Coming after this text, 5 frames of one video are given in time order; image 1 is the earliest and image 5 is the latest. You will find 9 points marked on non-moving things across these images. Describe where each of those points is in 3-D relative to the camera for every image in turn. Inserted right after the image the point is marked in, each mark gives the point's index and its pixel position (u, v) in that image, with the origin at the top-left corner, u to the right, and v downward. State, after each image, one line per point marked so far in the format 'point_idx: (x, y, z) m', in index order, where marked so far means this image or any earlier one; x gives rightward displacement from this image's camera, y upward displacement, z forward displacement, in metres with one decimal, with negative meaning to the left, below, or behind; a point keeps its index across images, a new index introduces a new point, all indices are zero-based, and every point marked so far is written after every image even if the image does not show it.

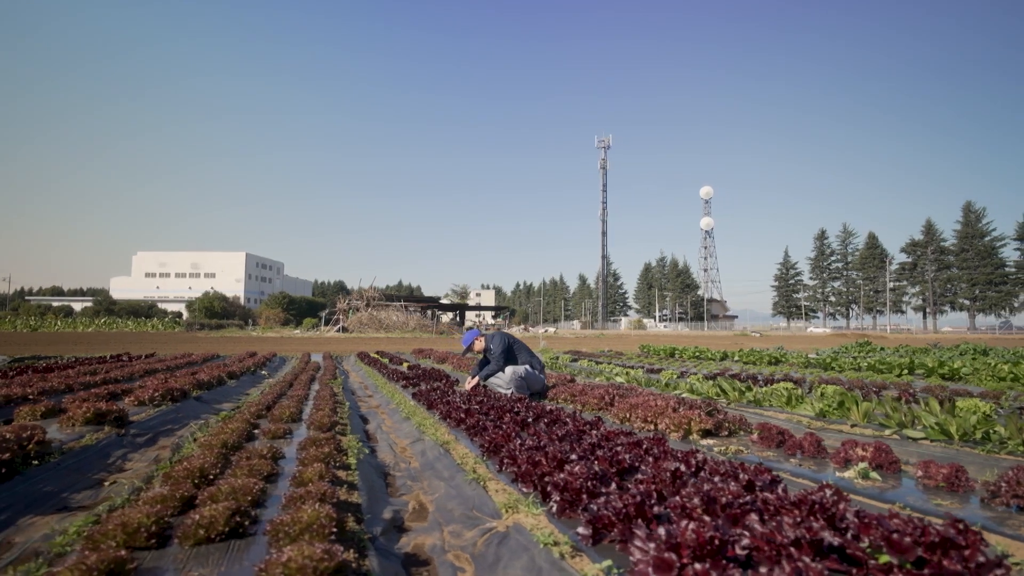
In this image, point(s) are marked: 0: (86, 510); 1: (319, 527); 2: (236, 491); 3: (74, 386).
0: (-3.4, -1.8, +4.6) m
1: (-1.0, -1.3, +3.1) m
2: (-1.8, -1.3, +3.8) m
3: (-9.2, -2.1, +12.2) m
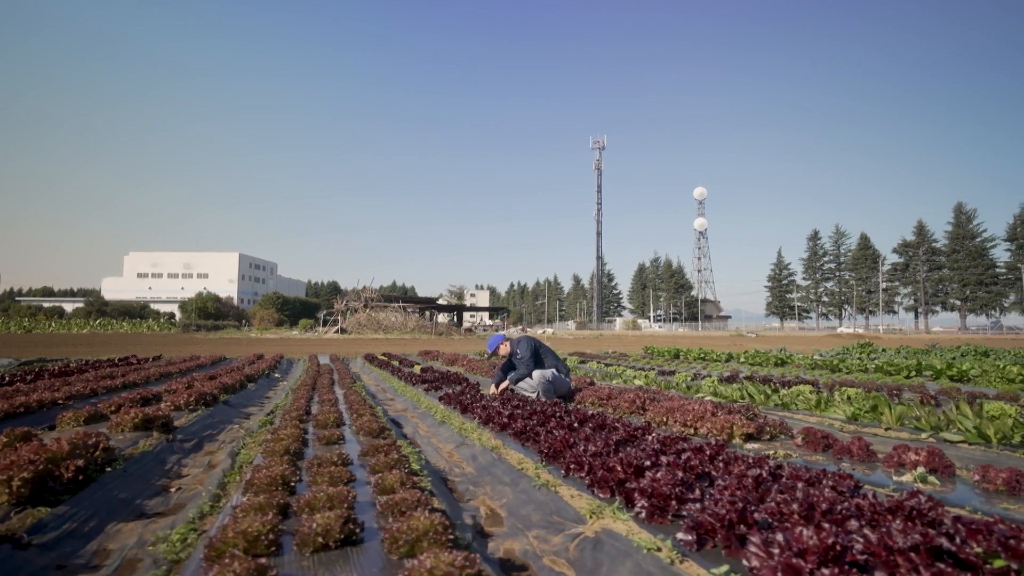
0: (-2.8, -1.8, +4.7) m
1: (-0.4, -1.3, +3.2) m
2: (-1.2, -1.4, +3.8) m
3: (-8.7, -2.2, +12.2) m
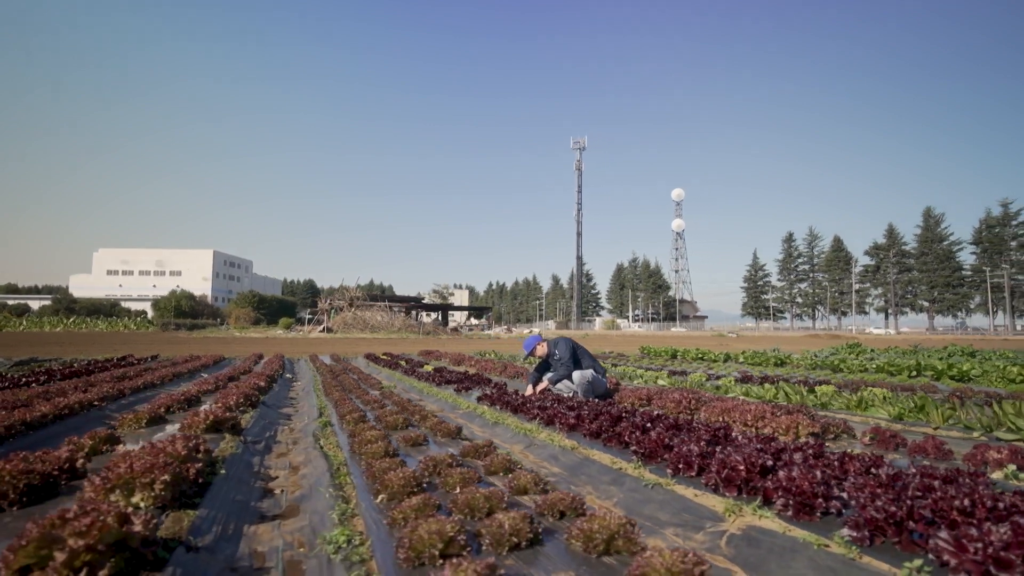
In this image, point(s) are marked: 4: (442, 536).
0: (-1.8, -1.9, +4.7) m
1: (+0.6, -1.4, +3.3) m
2: (-0.2, -1.4, +3.9) m
3: (-8.0, -2.1, +12.0) m
4: (-0.4, -1.4, +3.3) m
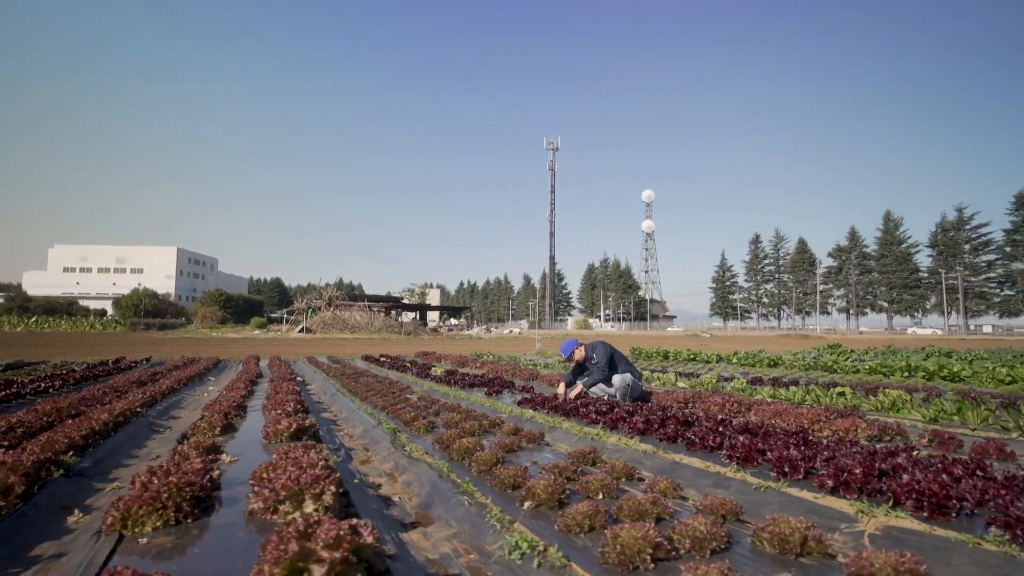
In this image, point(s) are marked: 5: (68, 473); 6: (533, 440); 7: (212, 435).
0: (-0.6, -2.0, +4.8) m
1: (+1.8, -1.5, +3.5) m
2: (+1.0, -1.6, +4.1) m
3: (-7.2, -2.2, +11.8) m
4: (+0.8, -1.5, +3.5) m
5: (-4.6, -1.9, +6.0) m
6: (+0.3, -1.8, +7.1) m
7: (-3.9, -1.9, +7.5) m
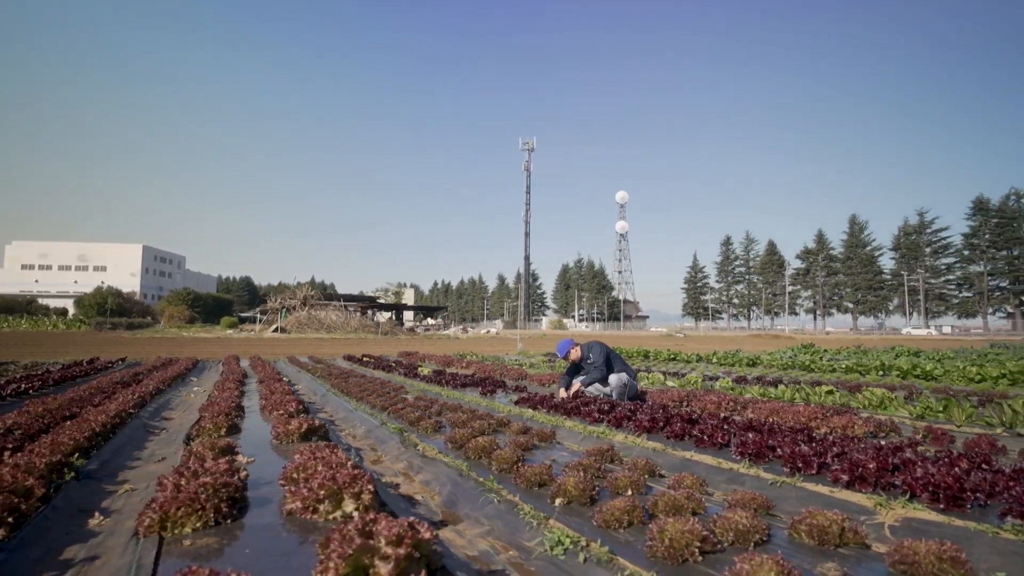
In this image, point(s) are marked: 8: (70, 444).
0: (-0.4, -2.0, +4.9) m
1: (+2.2, -1.5, +3.7) m
2: (+1.3, -1.6, +4.3) m
3: (-7.3, -2.2, +11.5) m
4: (+1.1, -1.5, +3.6) m
5: (-4.4, -1.9, +5.9) m
6: (+0.4, -1.8, +7.1) m
7: (-3.8, -1.9, +7.4) m
8: (-4.9, -1.7, +6.4) m
